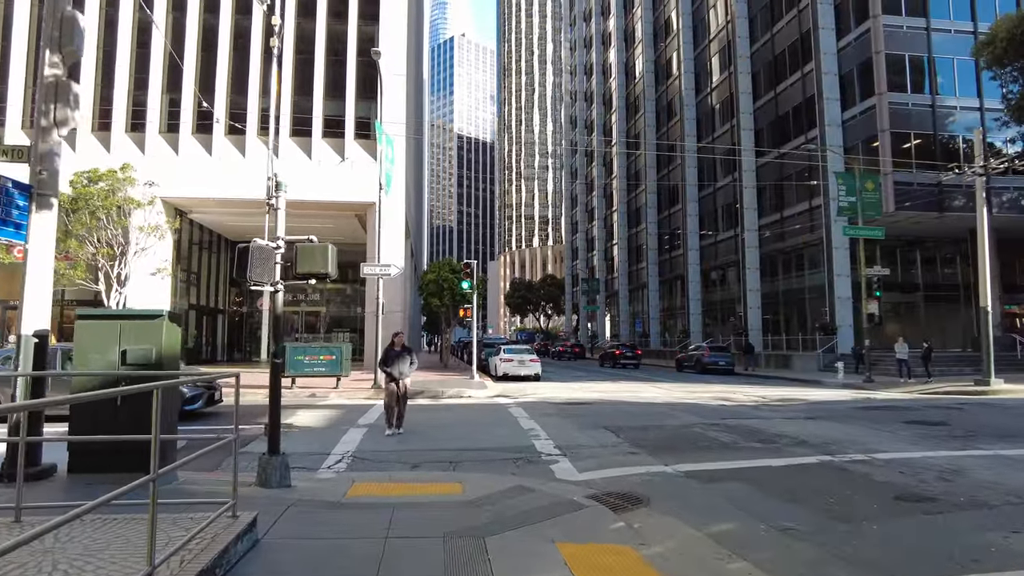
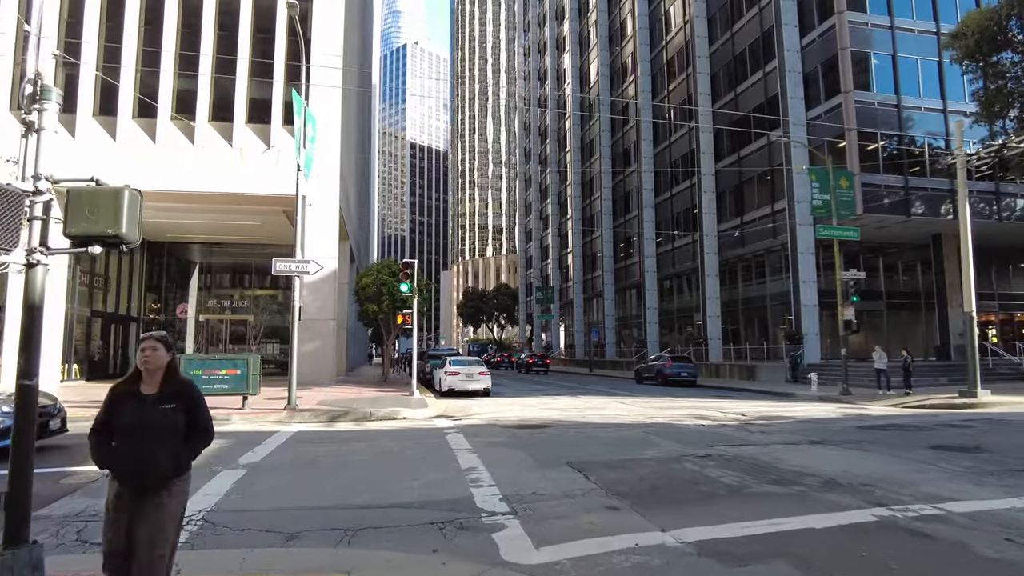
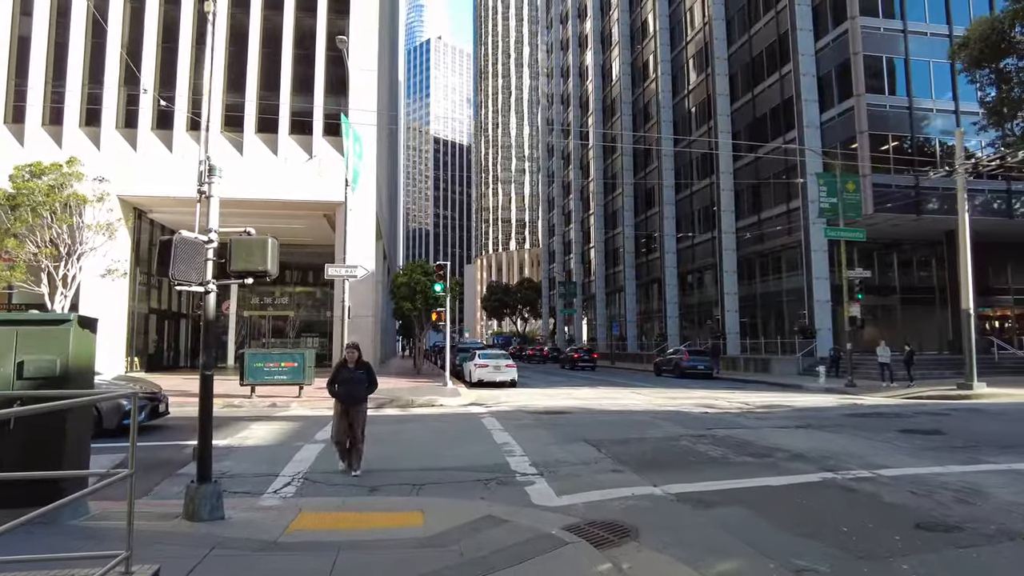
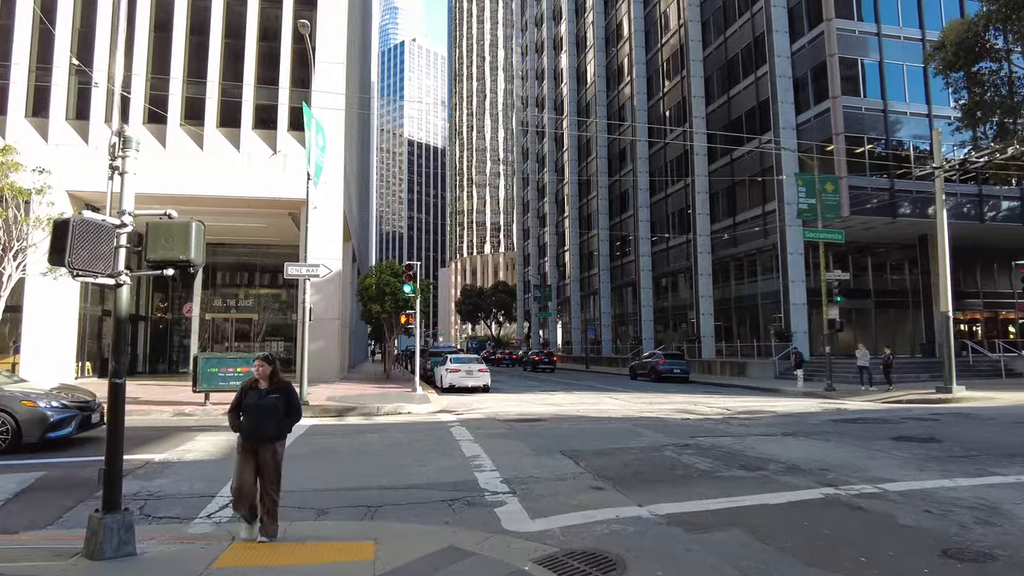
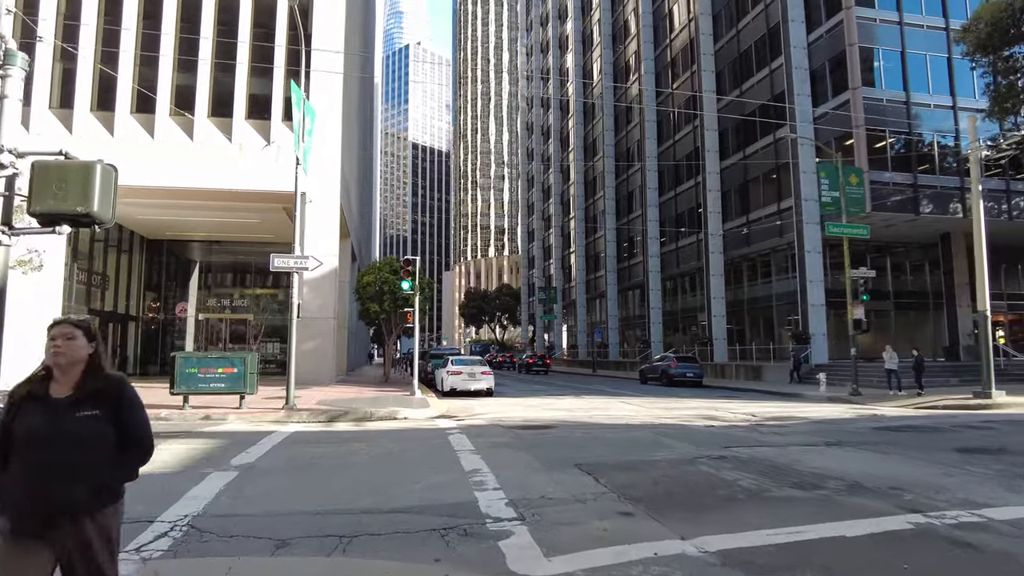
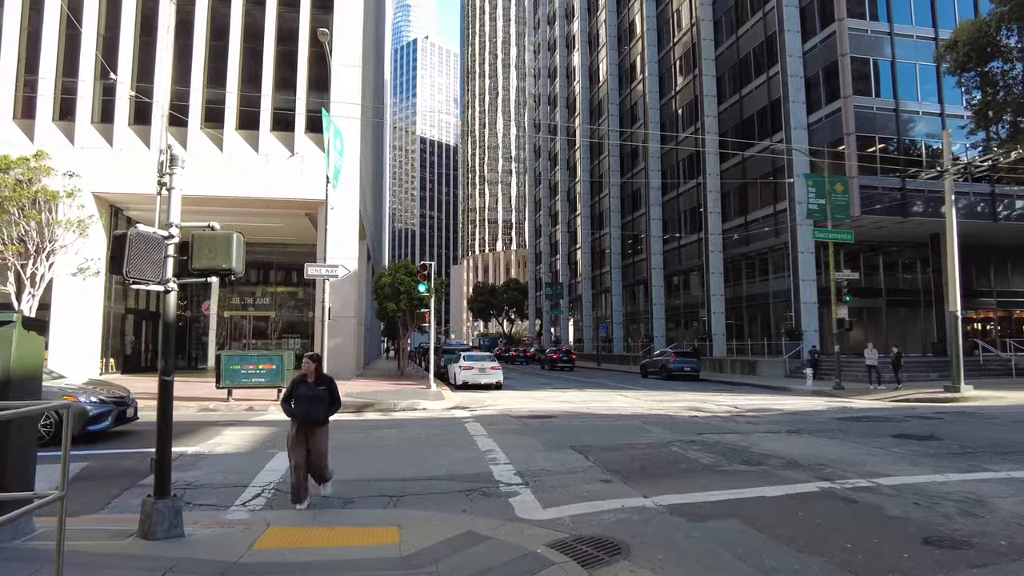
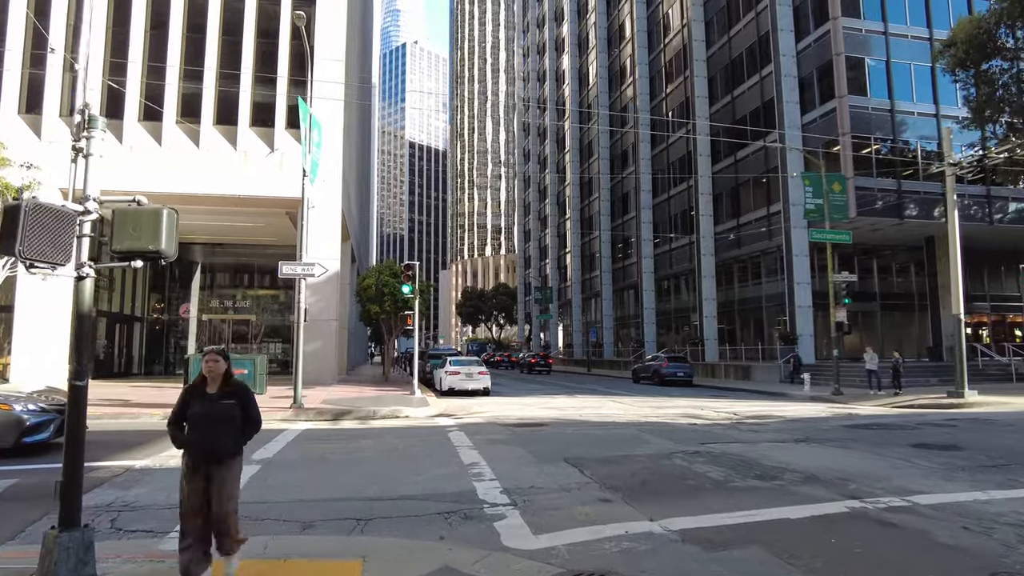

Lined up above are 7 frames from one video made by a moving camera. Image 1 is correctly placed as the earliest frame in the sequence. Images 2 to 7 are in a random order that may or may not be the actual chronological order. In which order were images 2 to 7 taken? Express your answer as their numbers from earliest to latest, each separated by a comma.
3, 6, 4, 7, 2, 5
